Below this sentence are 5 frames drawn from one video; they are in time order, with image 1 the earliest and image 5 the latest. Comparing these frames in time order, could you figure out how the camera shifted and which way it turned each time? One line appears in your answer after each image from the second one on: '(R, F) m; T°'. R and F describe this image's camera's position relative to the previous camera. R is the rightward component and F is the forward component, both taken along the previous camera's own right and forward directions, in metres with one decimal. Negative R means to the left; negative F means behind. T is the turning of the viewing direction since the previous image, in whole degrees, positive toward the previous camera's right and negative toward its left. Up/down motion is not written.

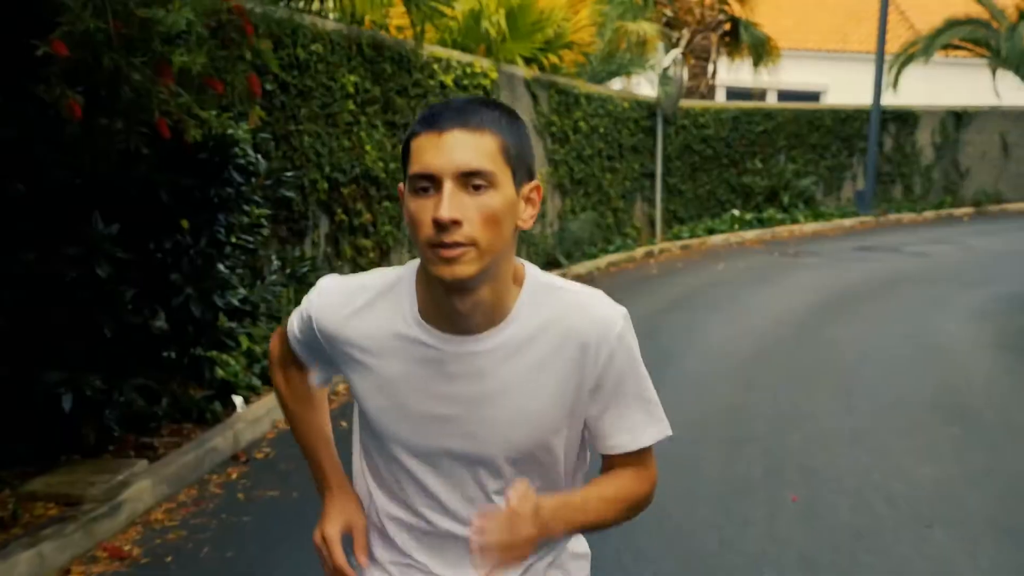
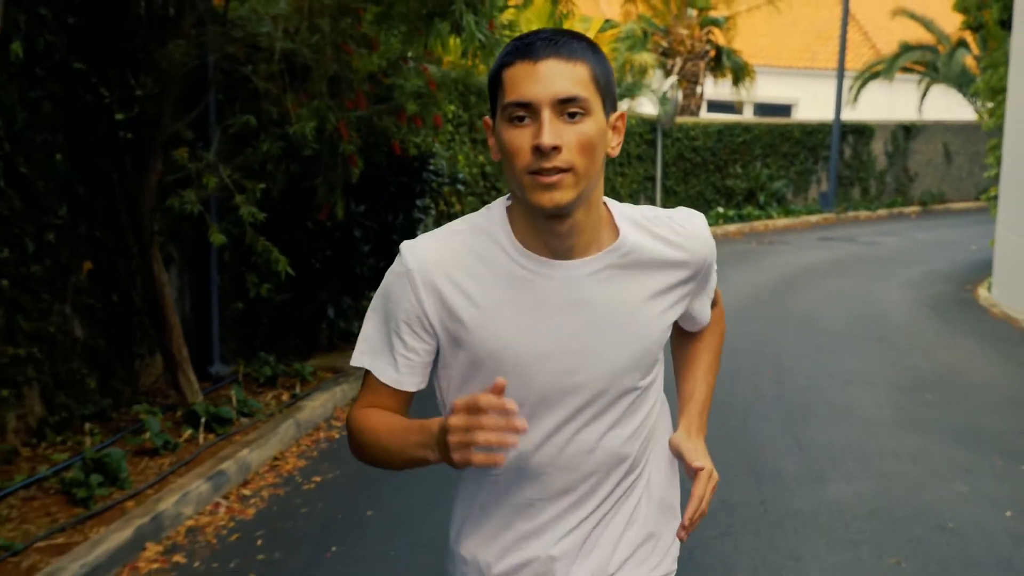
(-0.6, -3.7) m; +1°
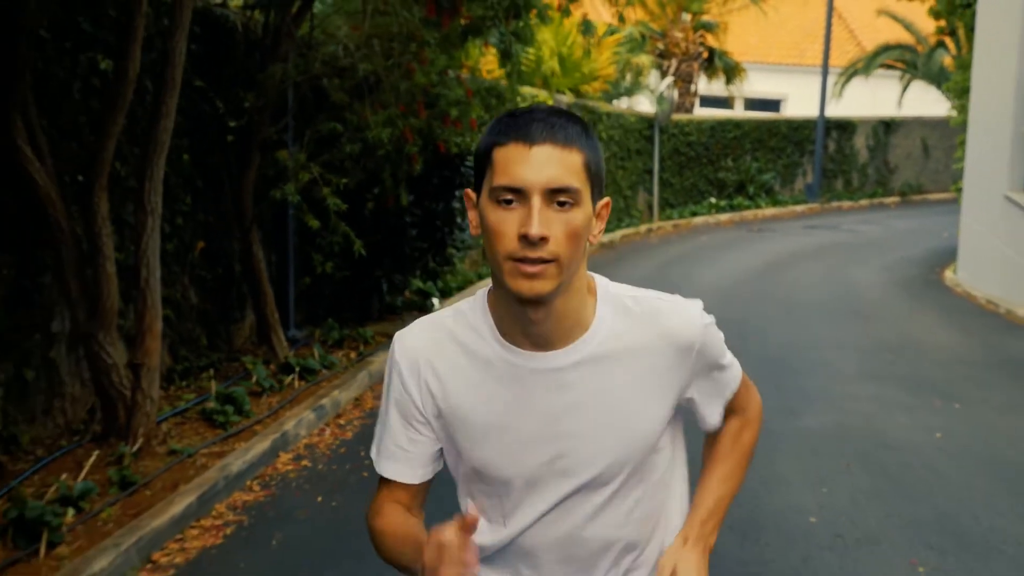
(-0.2, -1.7) m; 0°
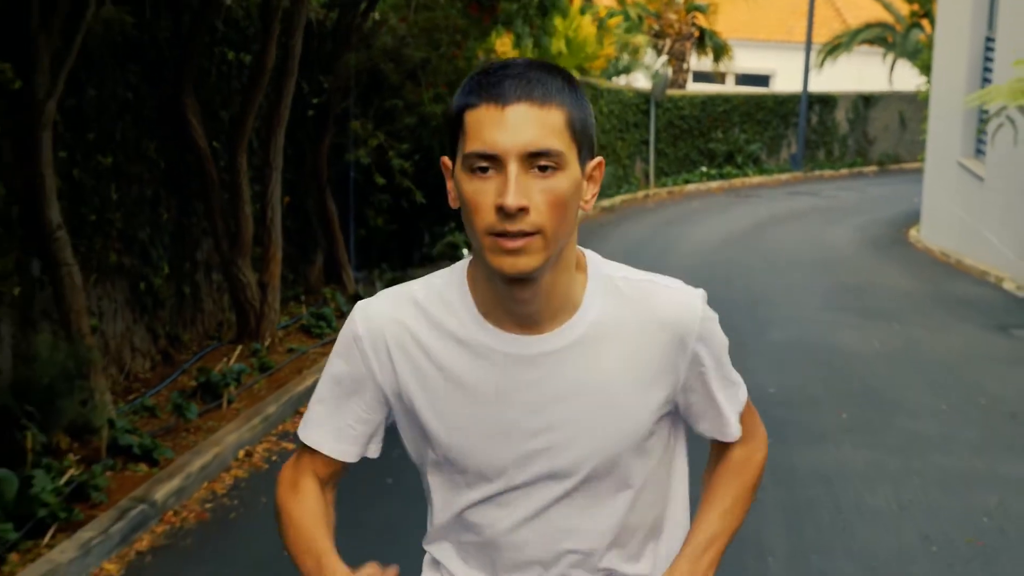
(-0.2, -2.1) m; 0°
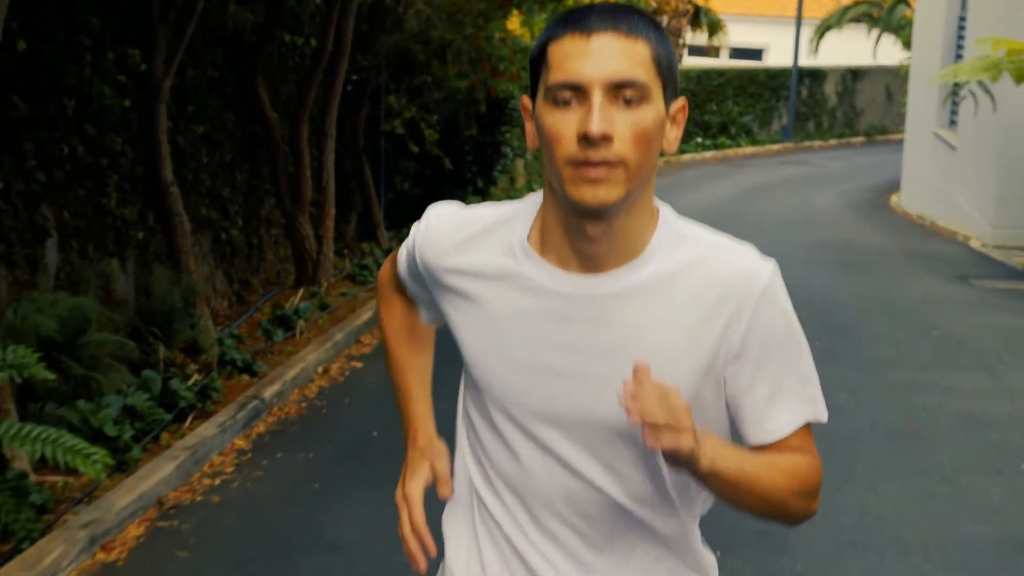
(-0.2, -1.4) m; 0°
